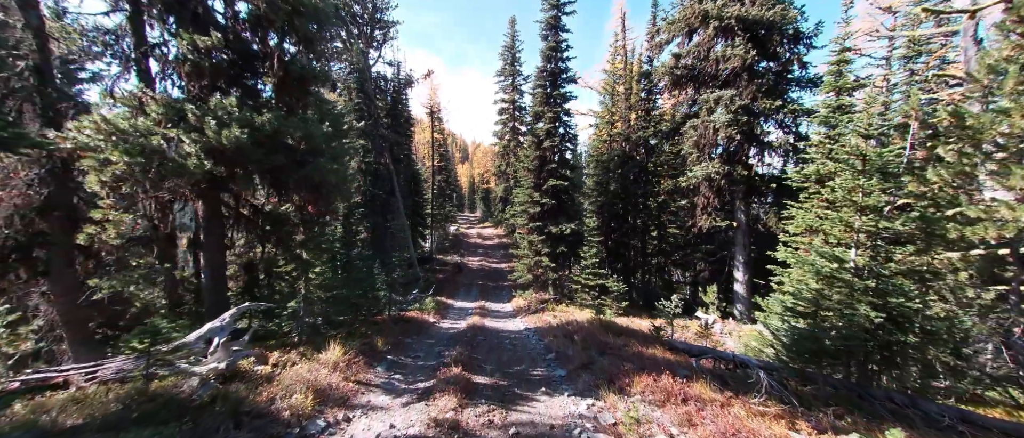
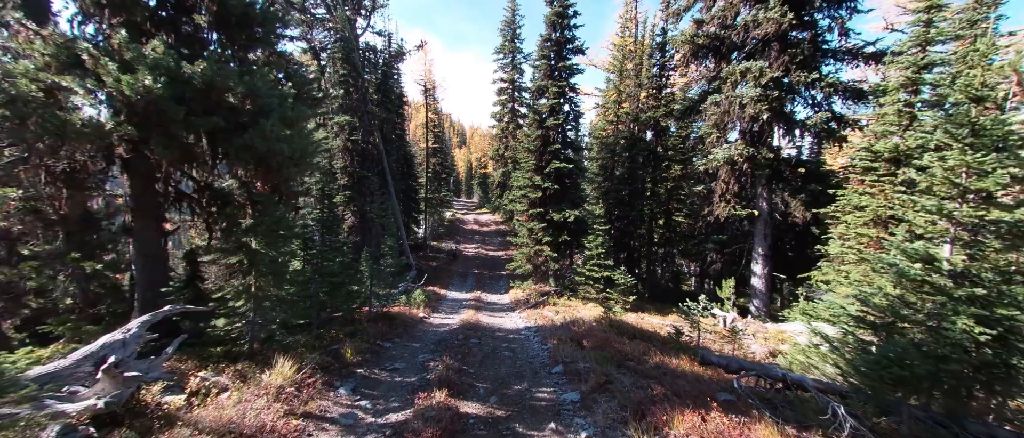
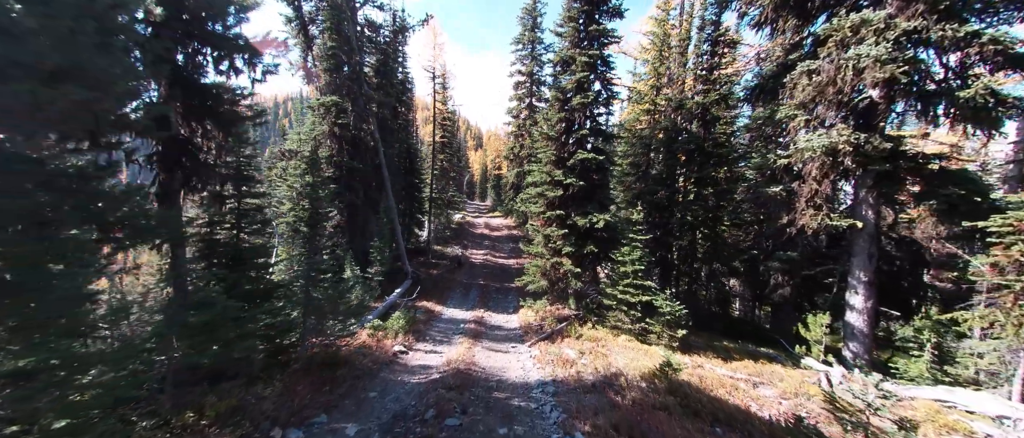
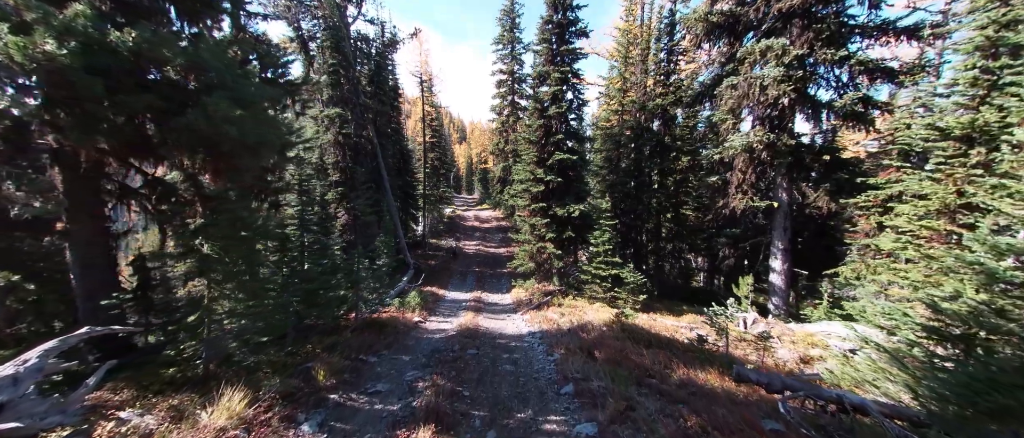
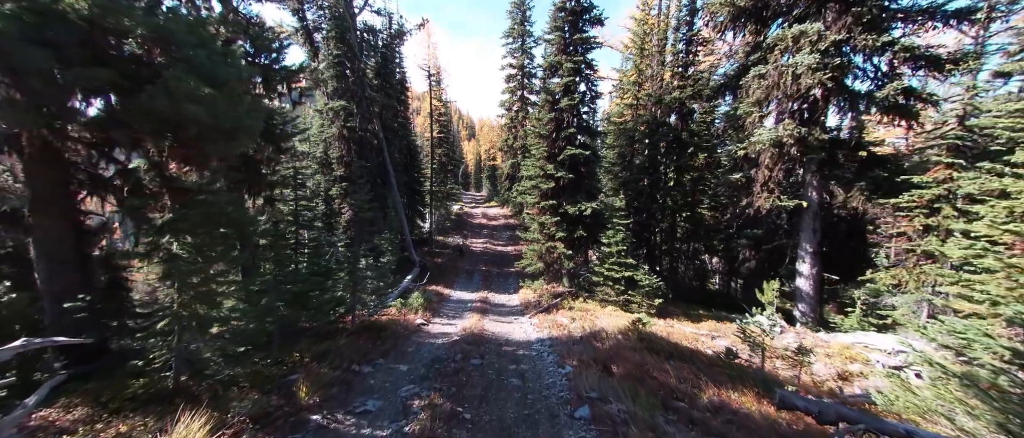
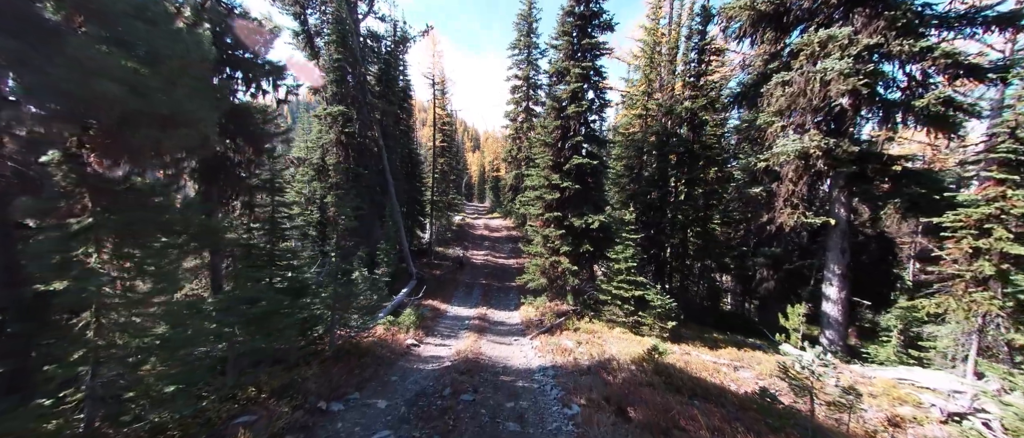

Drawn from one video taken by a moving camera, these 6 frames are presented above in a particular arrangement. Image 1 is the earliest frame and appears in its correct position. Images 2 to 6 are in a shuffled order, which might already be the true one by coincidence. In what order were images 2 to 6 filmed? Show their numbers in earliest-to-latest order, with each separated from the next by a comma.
2, 4, 5, 6, 3
